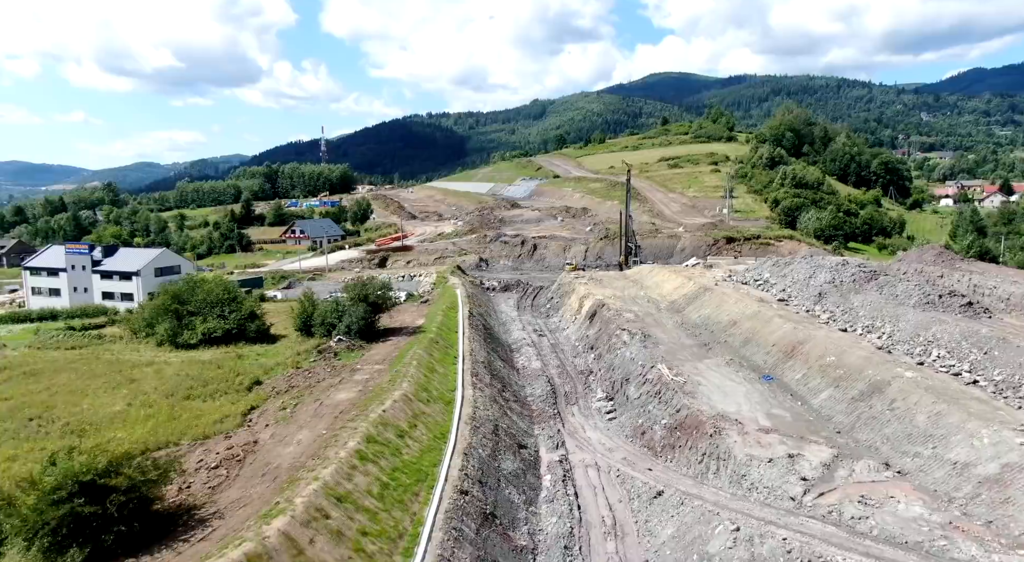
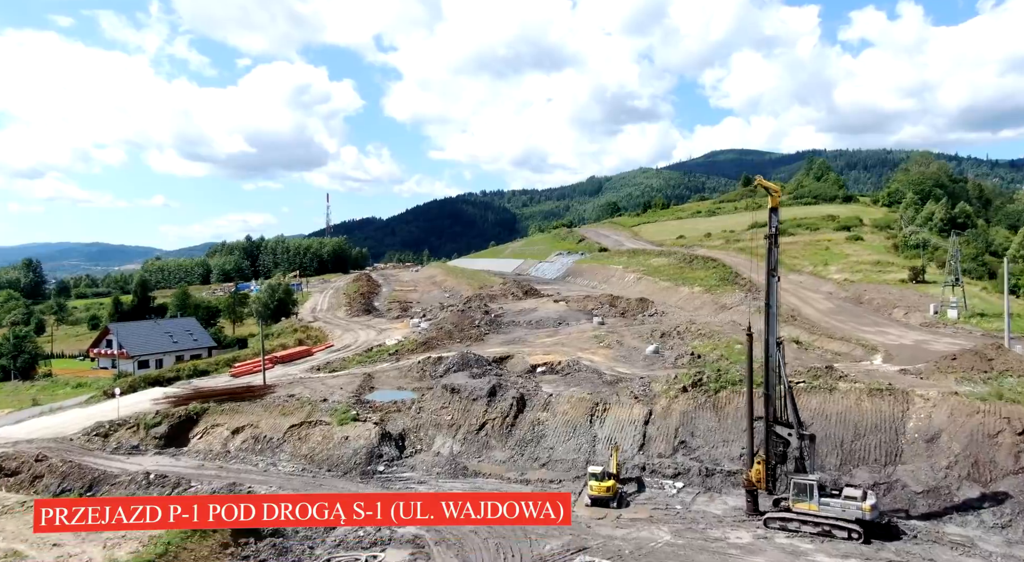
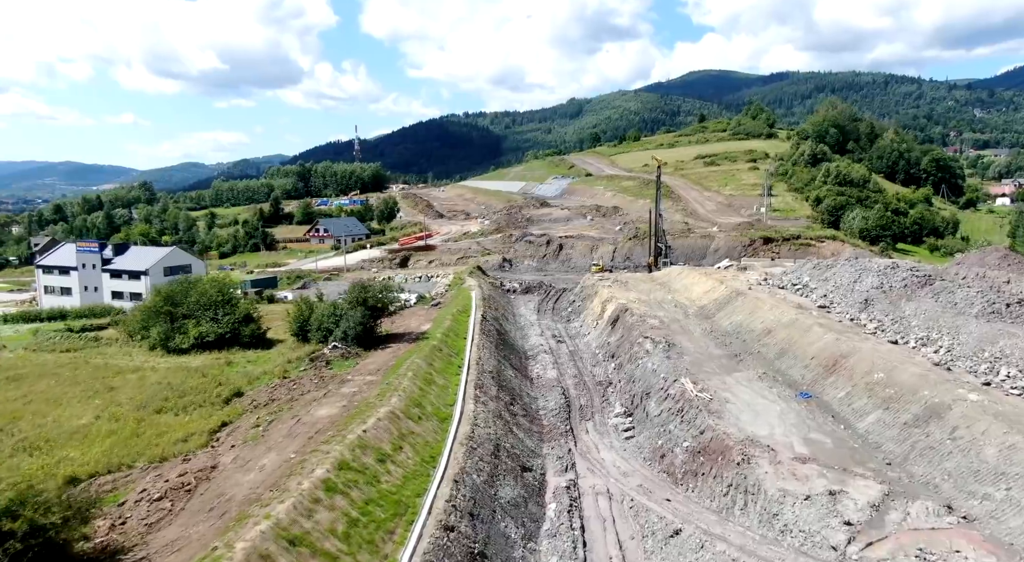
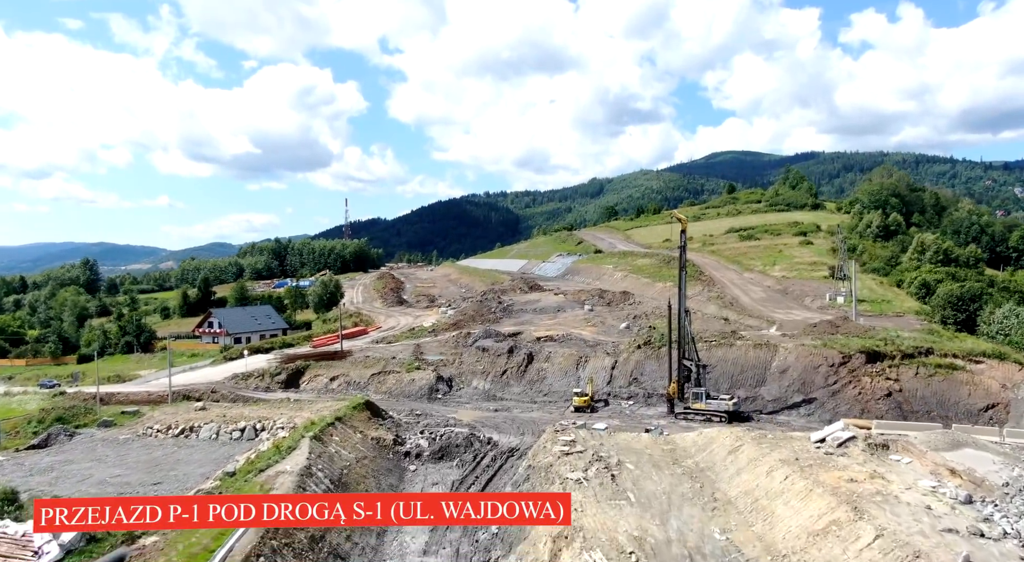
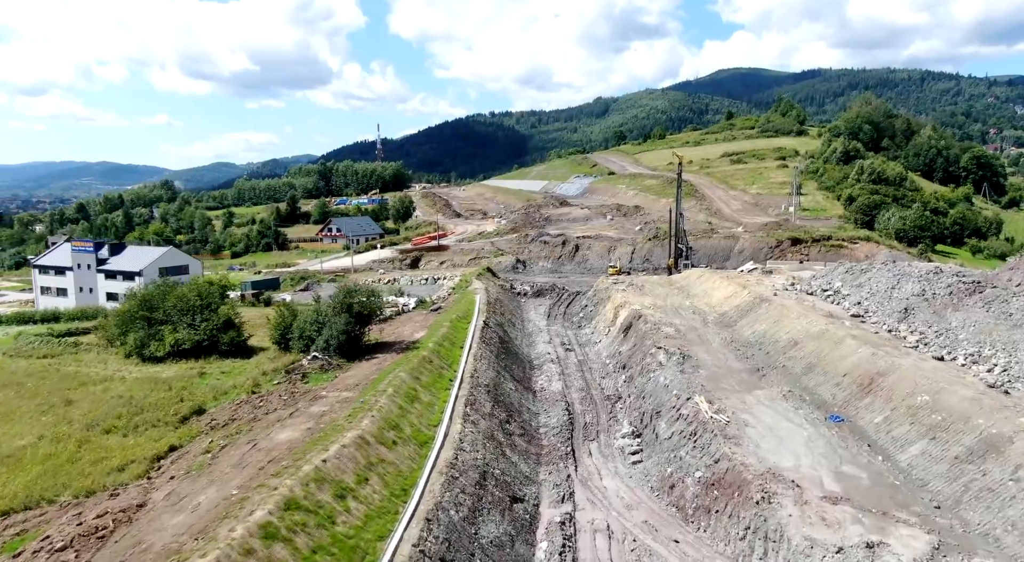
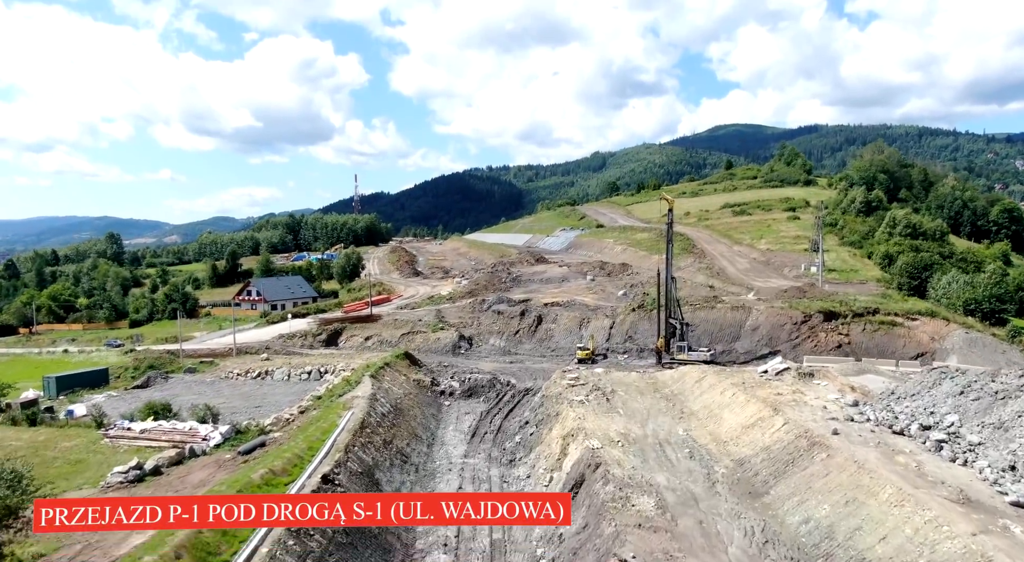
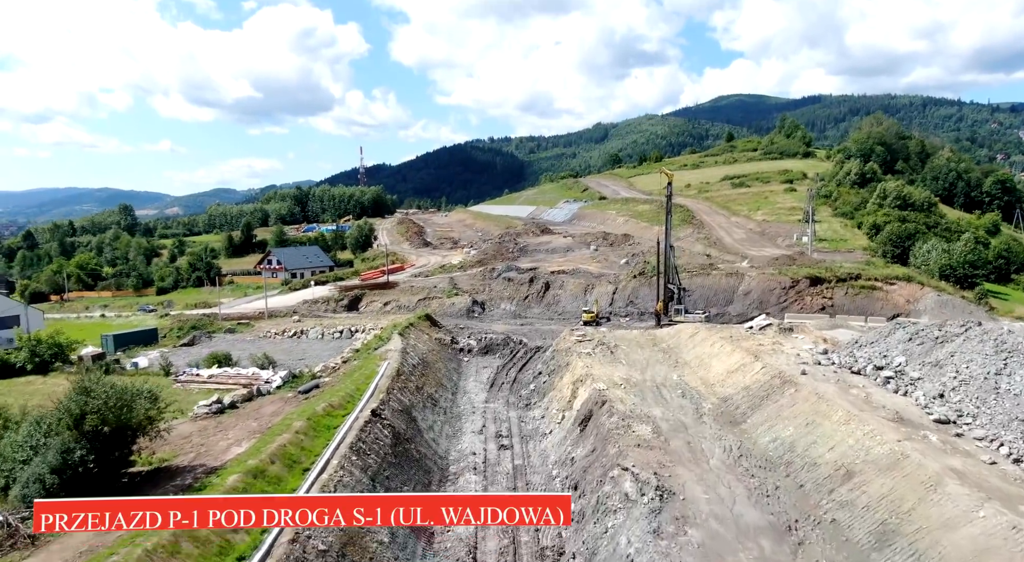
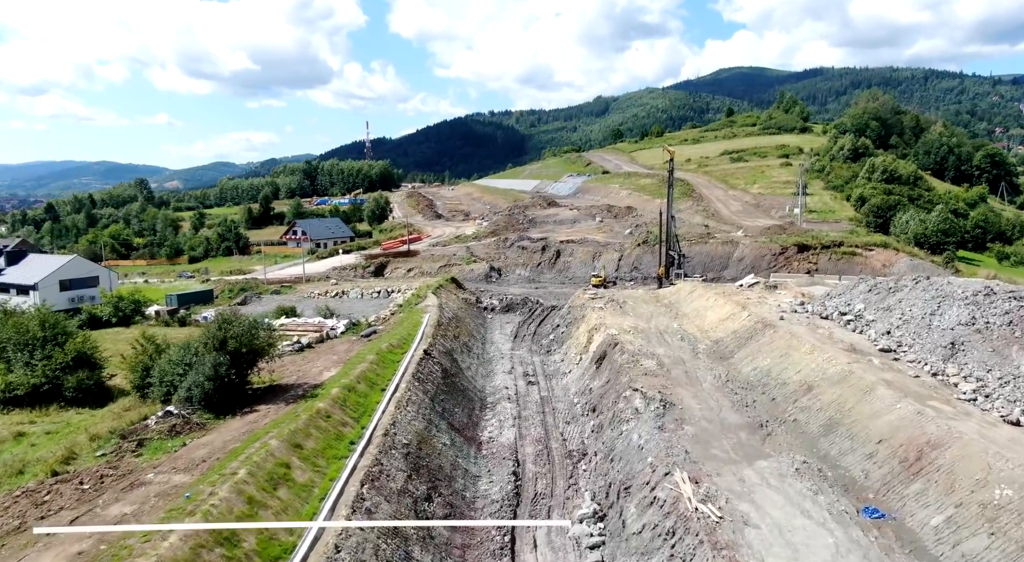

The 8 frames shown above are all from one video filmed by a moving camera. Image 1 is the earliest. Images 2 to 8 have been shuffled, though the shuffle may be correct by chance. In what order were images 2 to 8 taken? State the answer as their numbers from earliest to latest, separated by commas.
3, 5, 8, 7, 6, 4, 2
